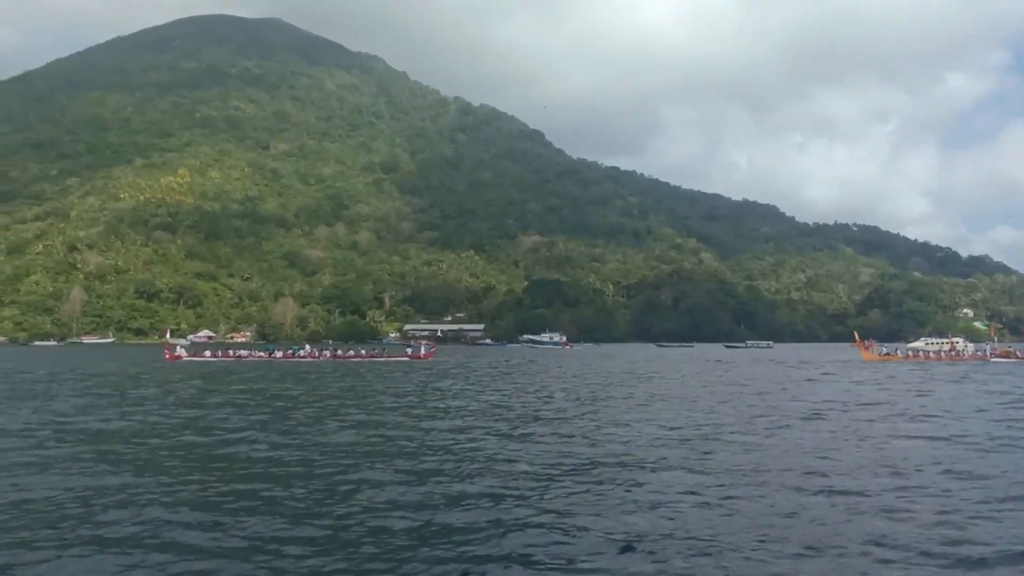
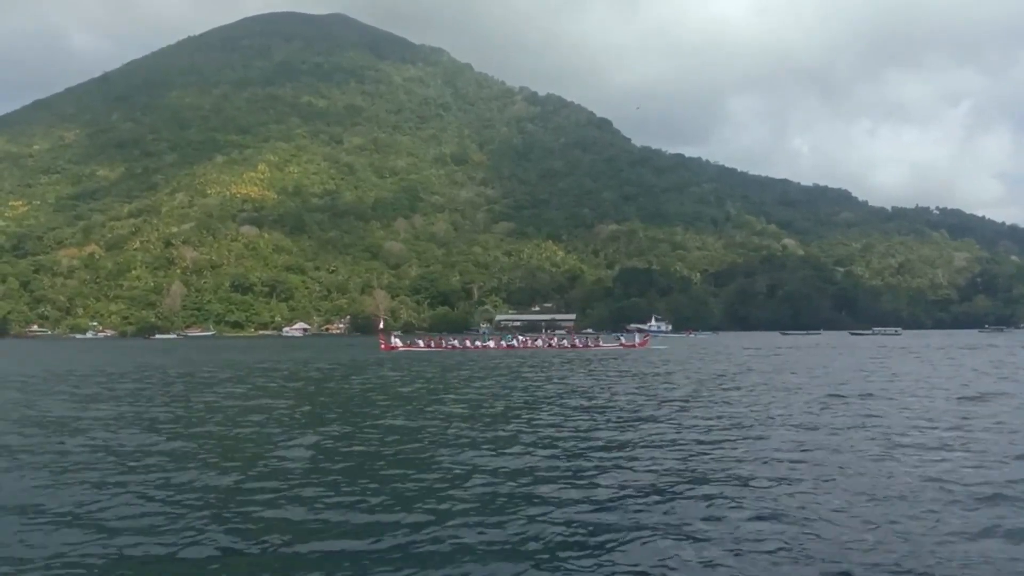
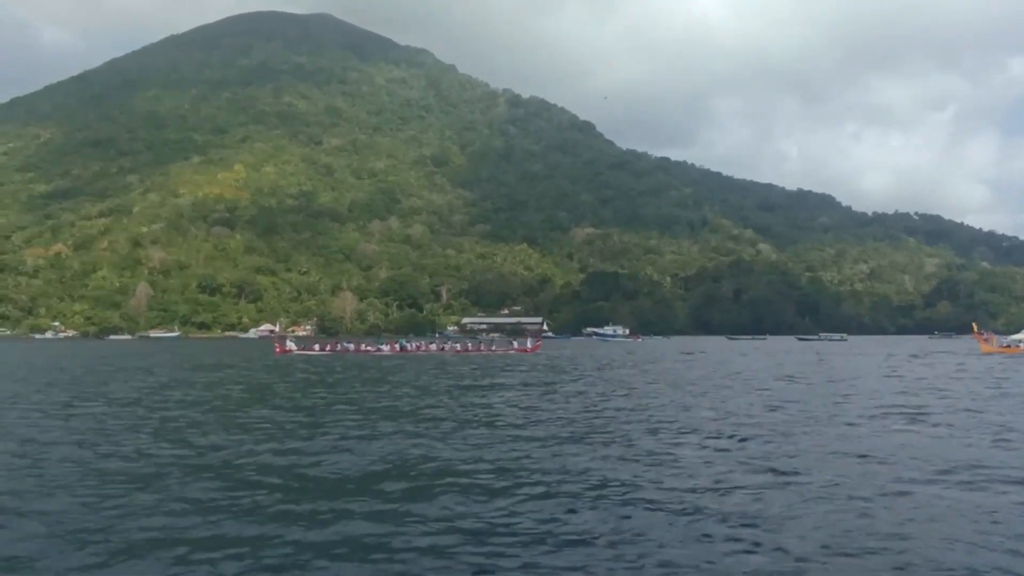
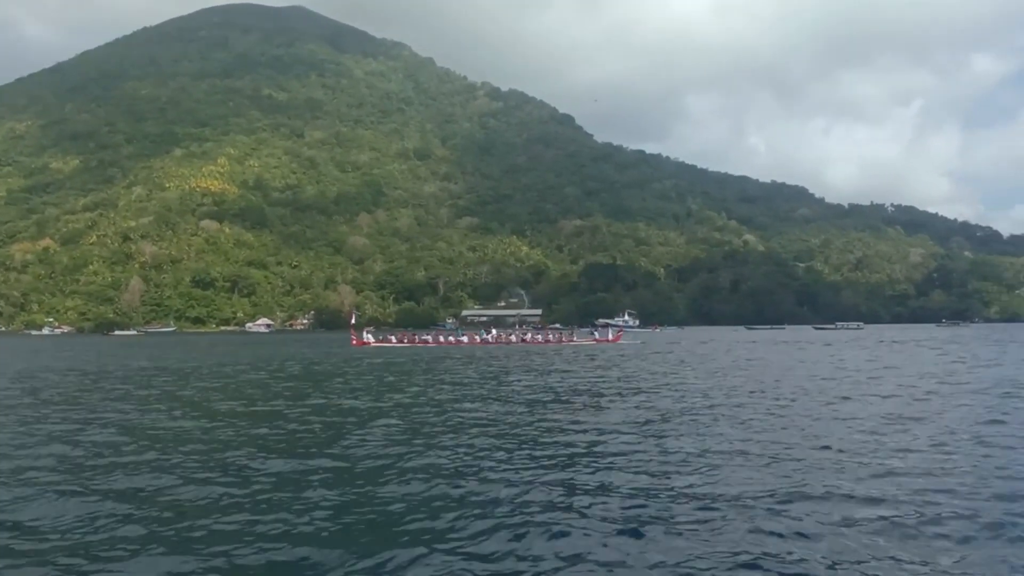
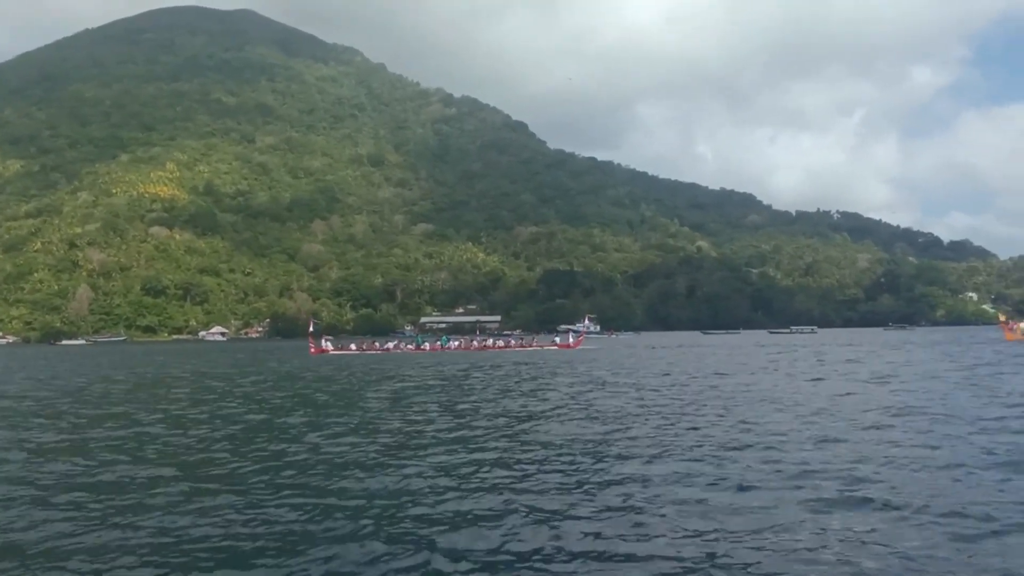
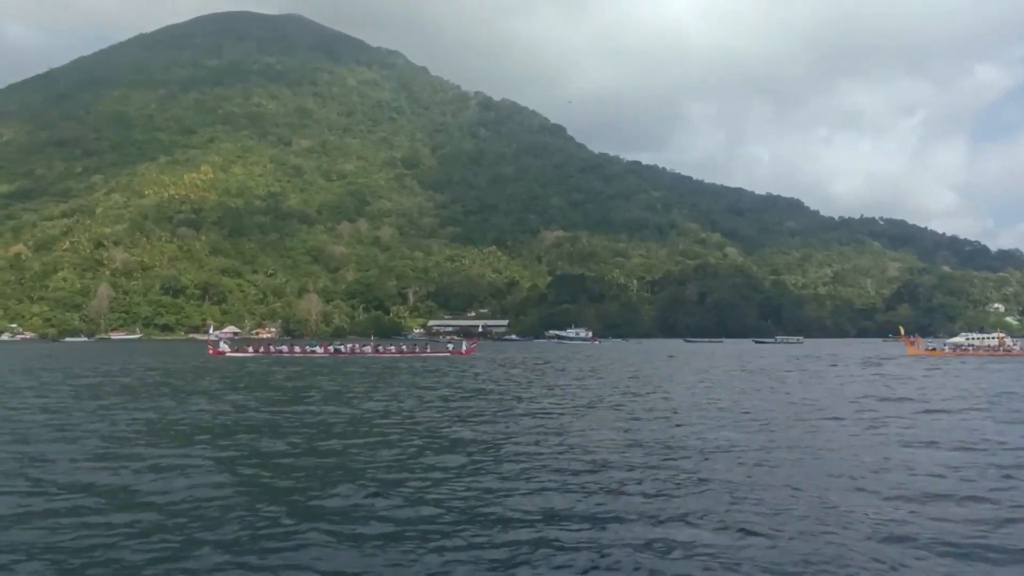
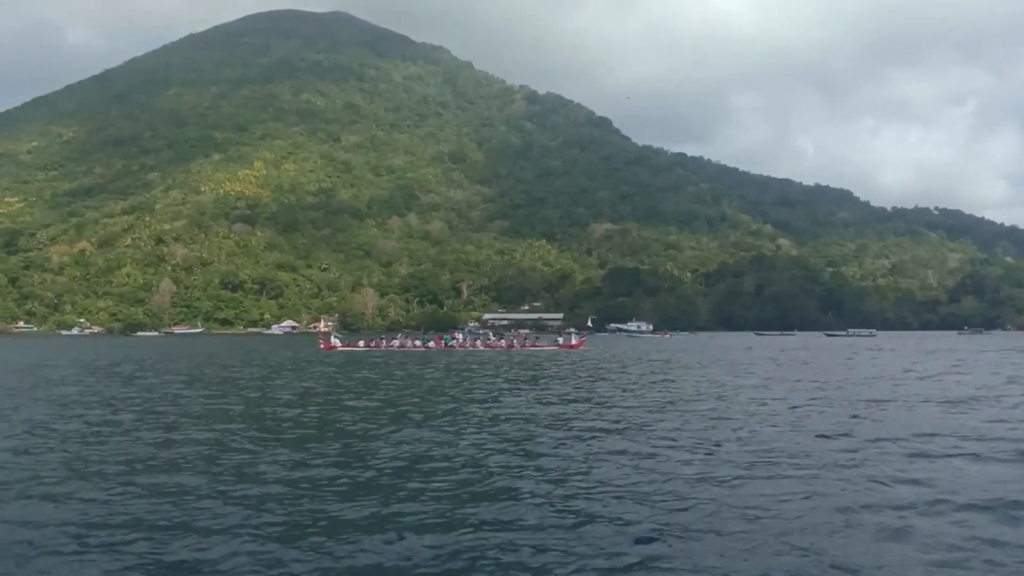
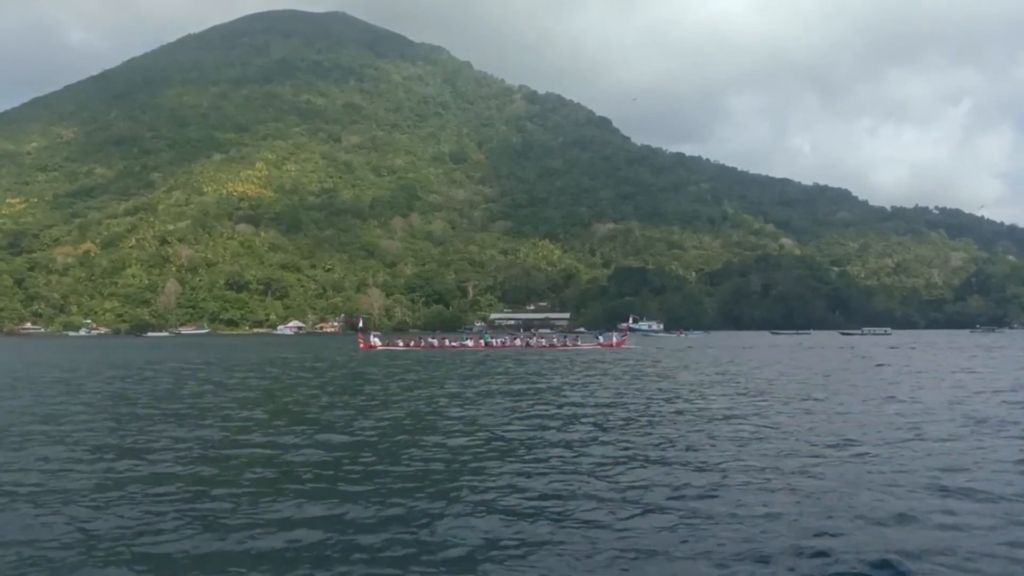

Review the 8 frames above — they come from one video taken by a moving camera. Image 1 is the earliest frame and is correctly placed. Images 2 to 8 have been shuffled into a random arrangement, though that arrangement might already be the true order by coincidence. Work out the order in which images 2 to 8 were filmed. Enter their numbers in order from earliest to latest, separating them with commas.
6, 3, 7, 8, 2, 4, 5
